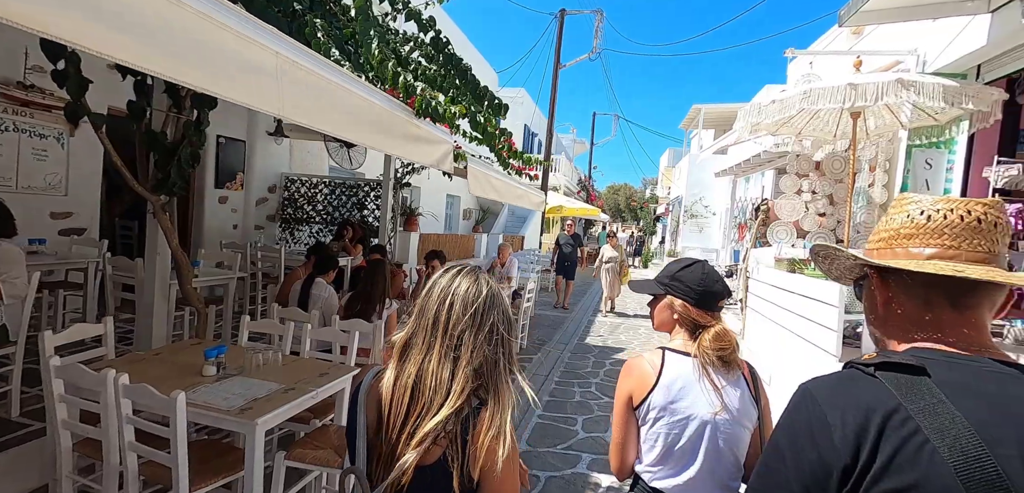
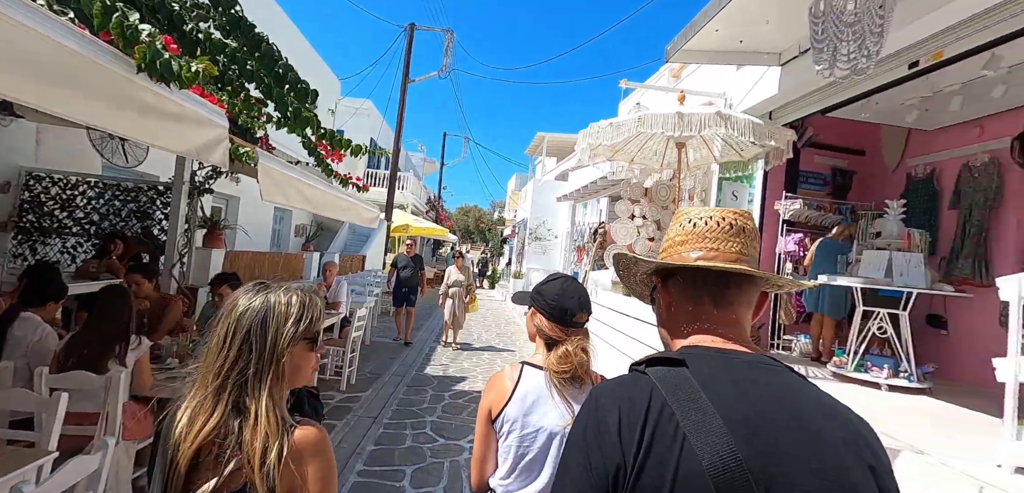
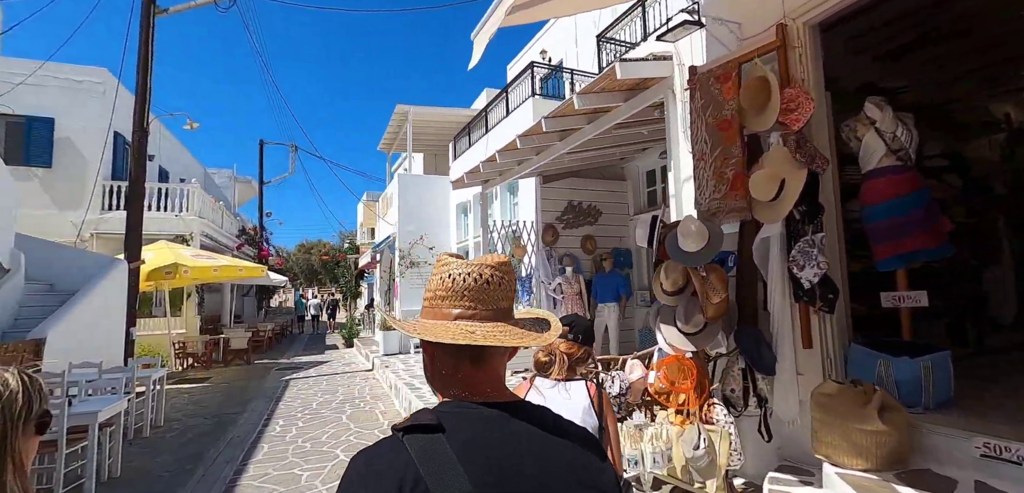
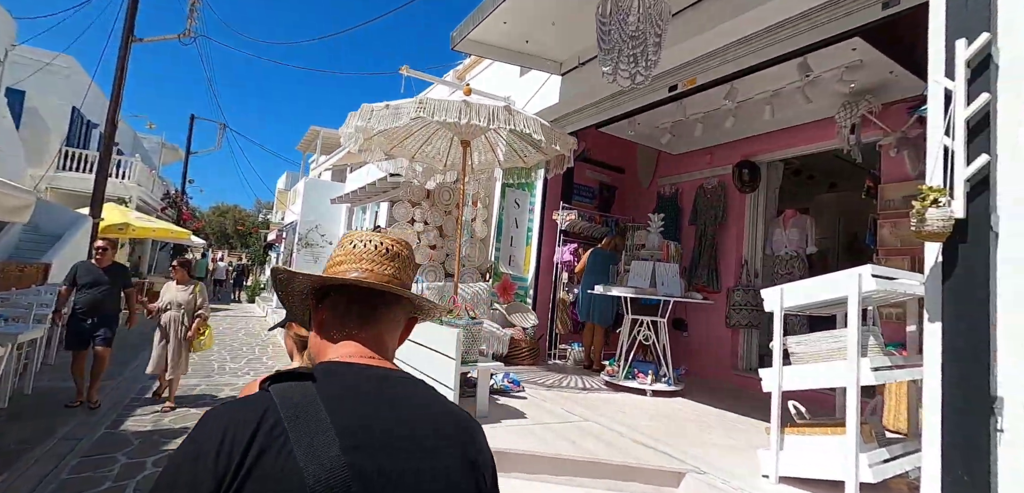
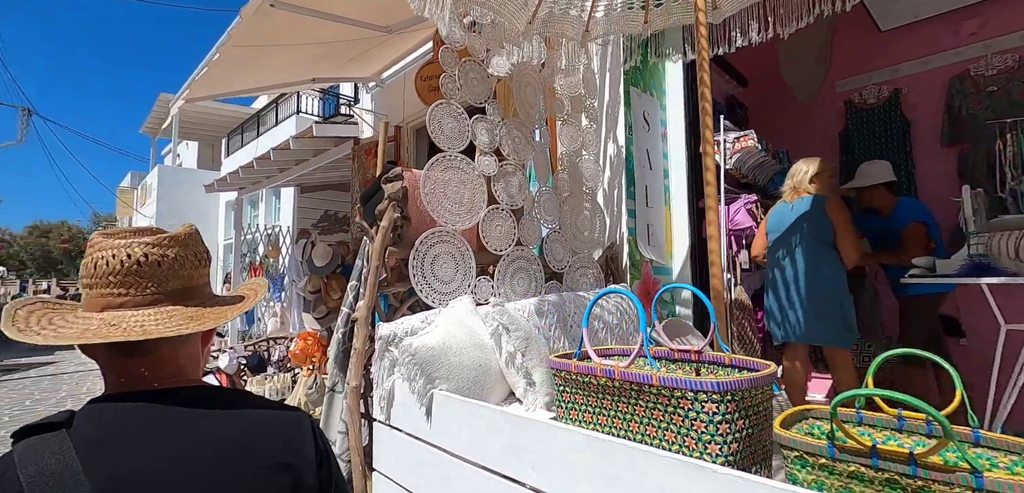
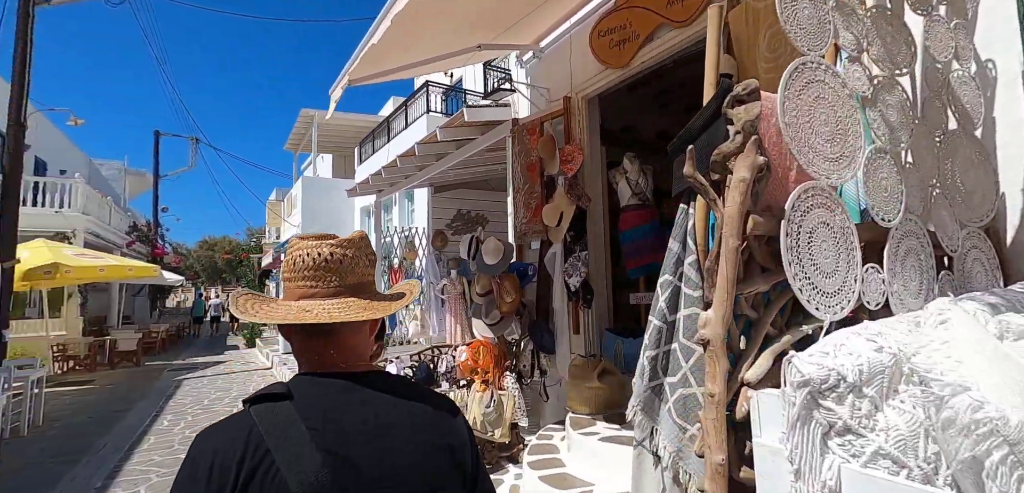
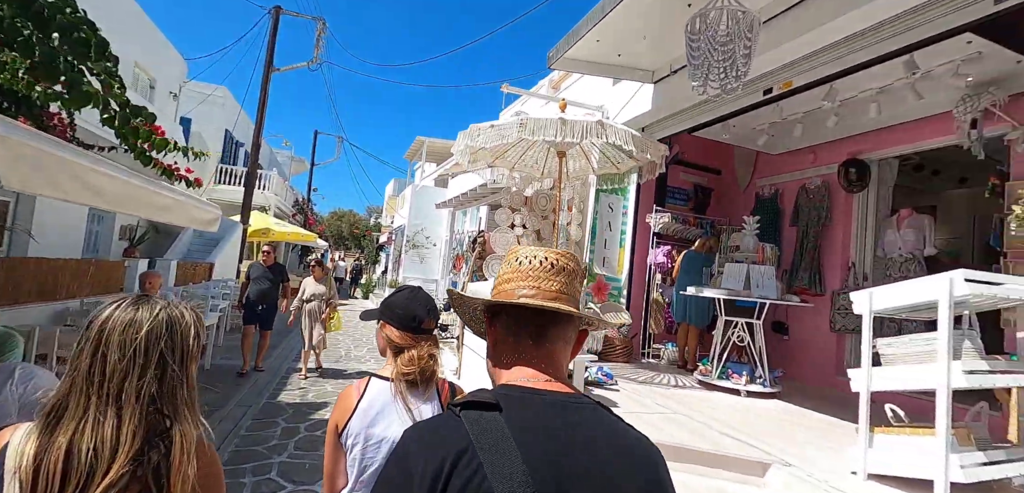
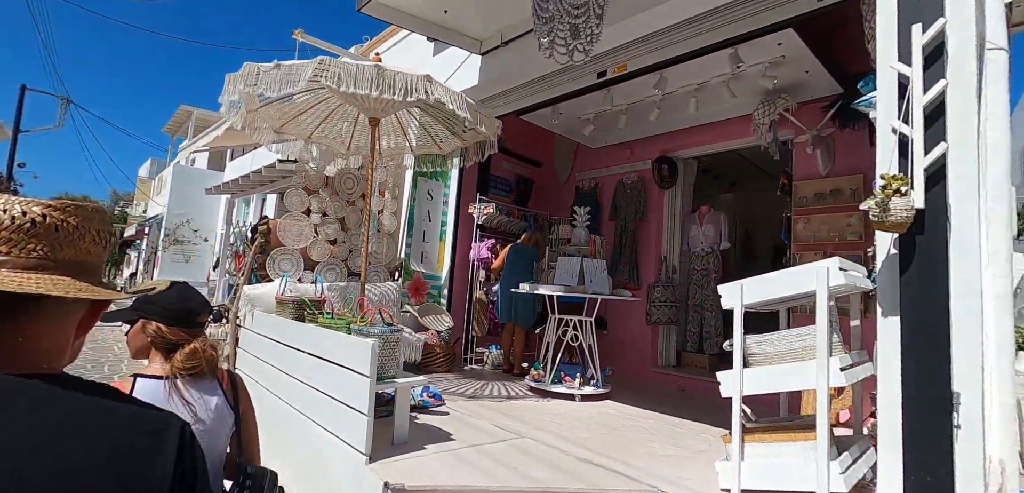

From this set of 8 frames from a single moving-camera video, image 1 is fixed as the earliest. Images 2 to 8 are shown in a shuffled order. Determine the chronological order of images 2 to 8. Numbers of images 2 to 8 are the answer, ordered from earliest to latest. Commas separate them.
2, 7, 4, 8, 5, 6, 3
